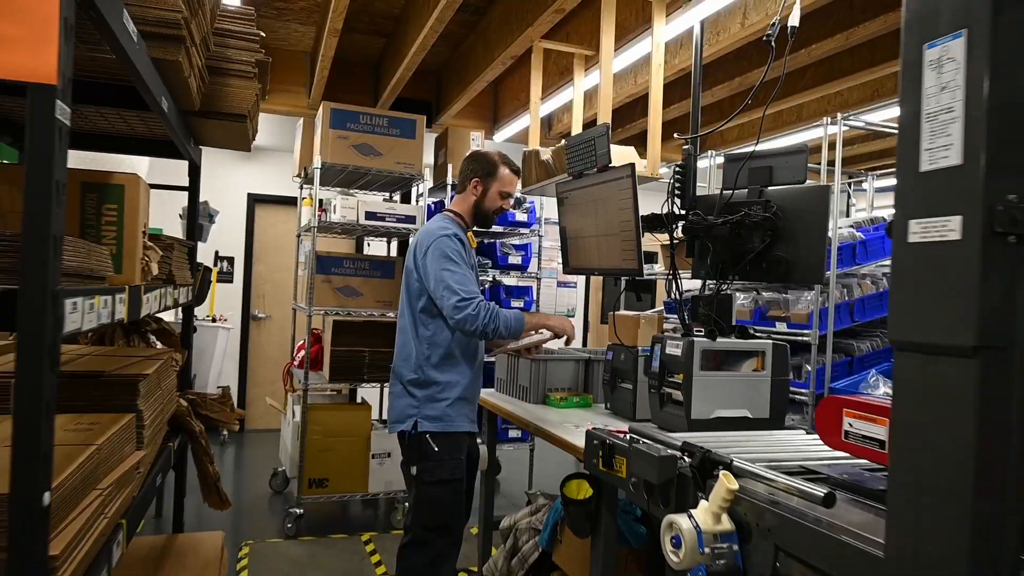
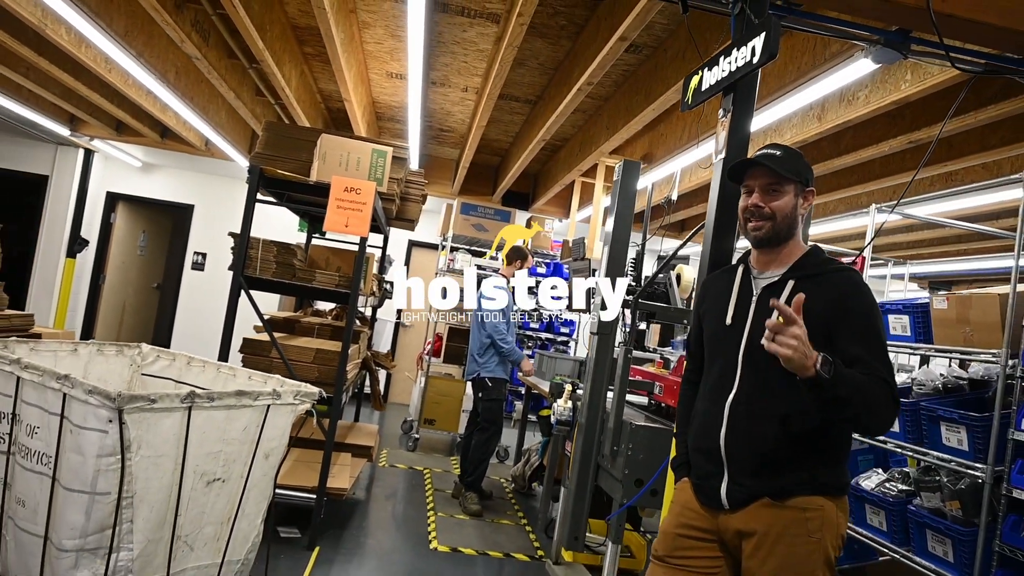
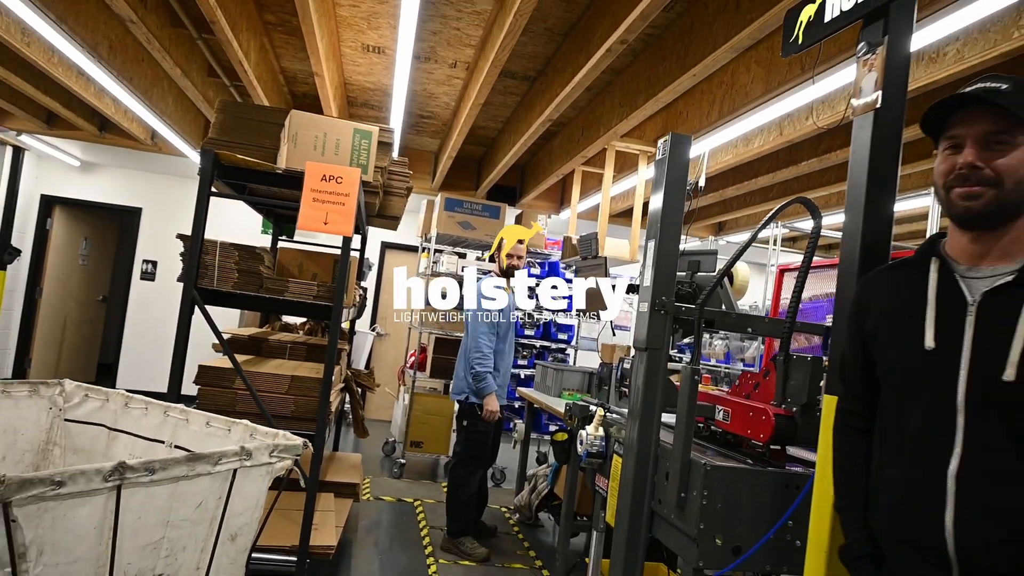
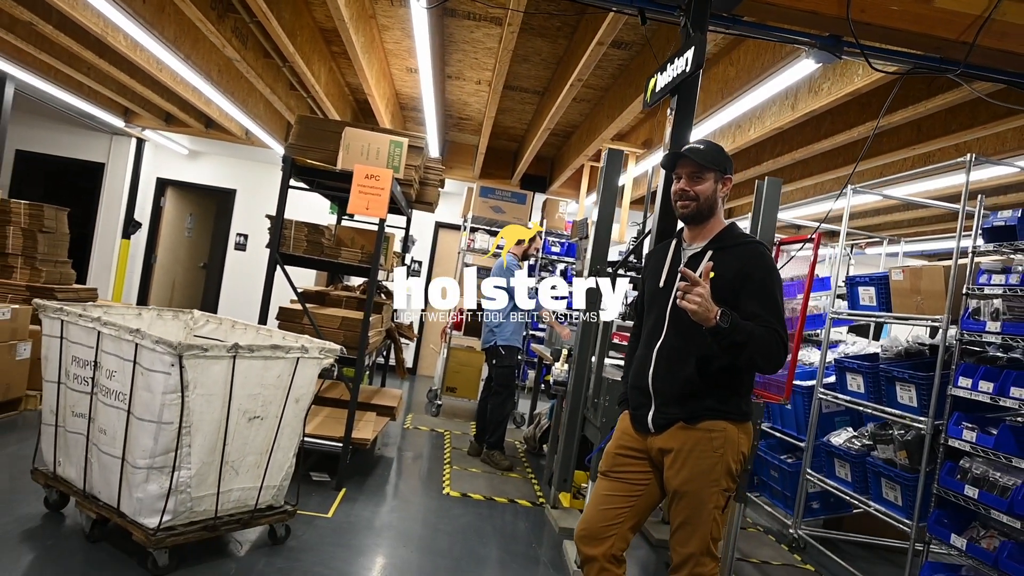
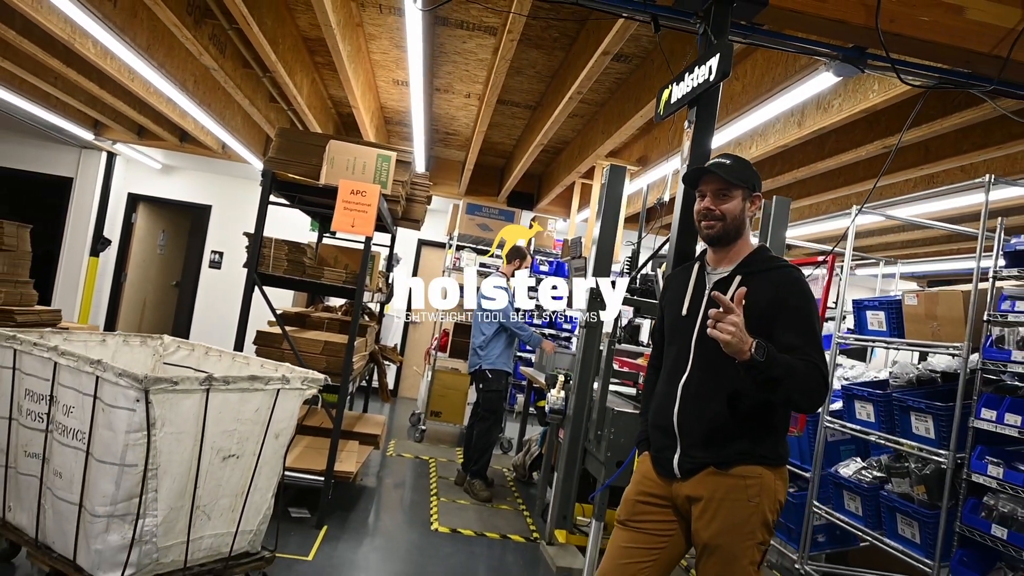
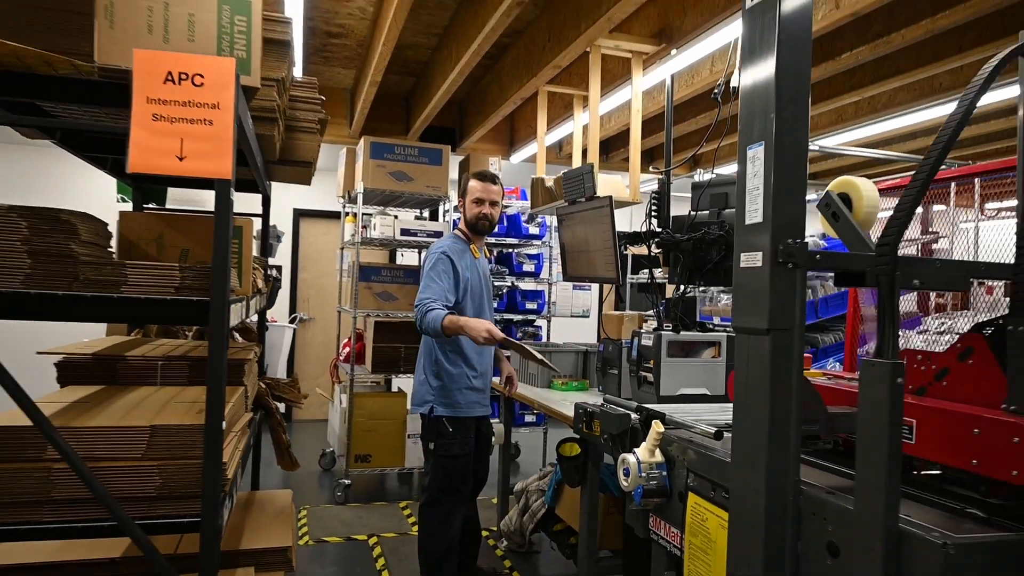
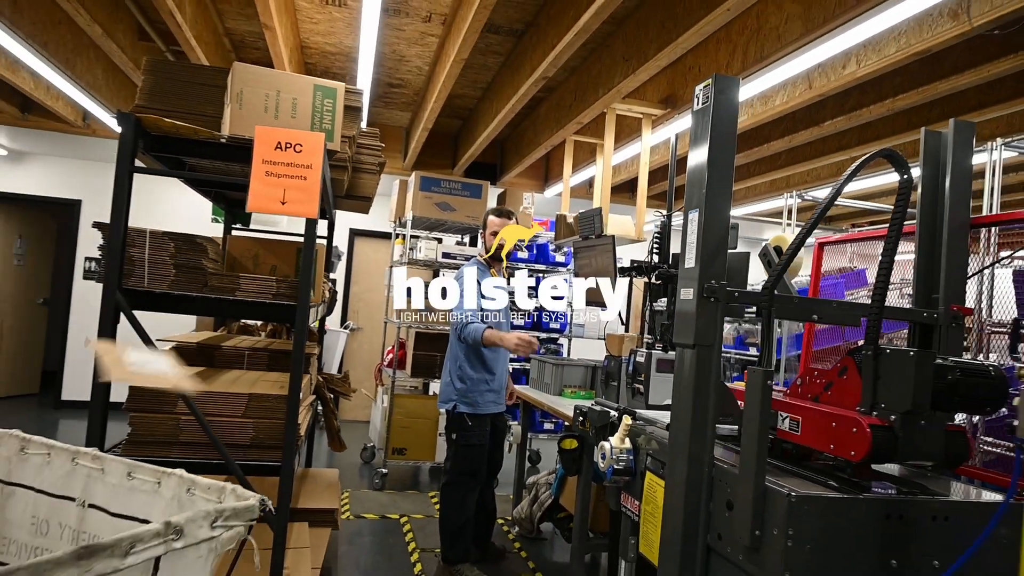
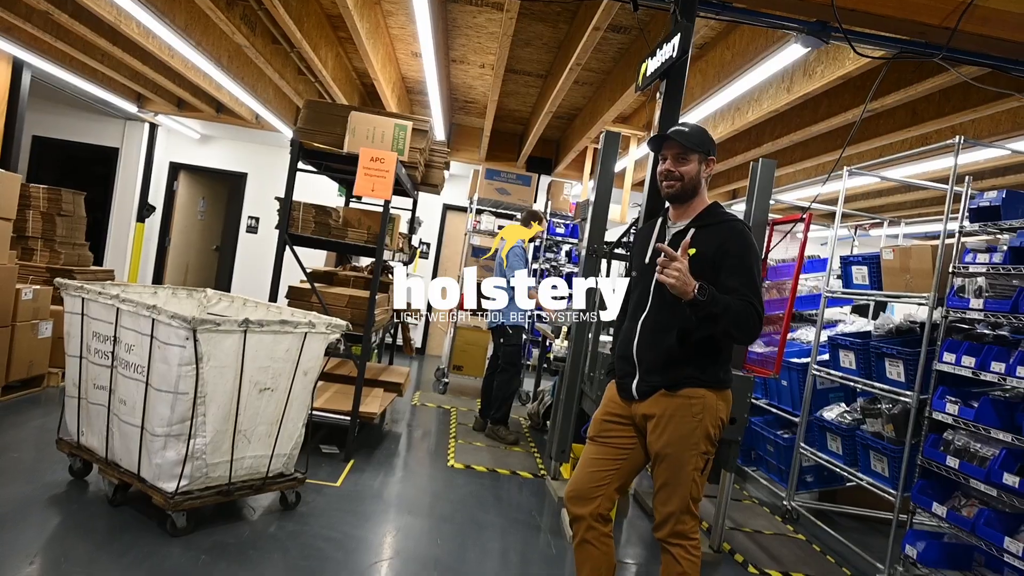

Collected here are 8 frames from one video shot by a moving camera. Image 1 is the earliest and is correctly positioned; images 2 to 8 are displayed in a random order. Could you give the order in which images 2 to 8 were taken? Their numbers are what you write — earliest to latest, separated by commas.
6, 7, 3, 2, 5, 4, 8
